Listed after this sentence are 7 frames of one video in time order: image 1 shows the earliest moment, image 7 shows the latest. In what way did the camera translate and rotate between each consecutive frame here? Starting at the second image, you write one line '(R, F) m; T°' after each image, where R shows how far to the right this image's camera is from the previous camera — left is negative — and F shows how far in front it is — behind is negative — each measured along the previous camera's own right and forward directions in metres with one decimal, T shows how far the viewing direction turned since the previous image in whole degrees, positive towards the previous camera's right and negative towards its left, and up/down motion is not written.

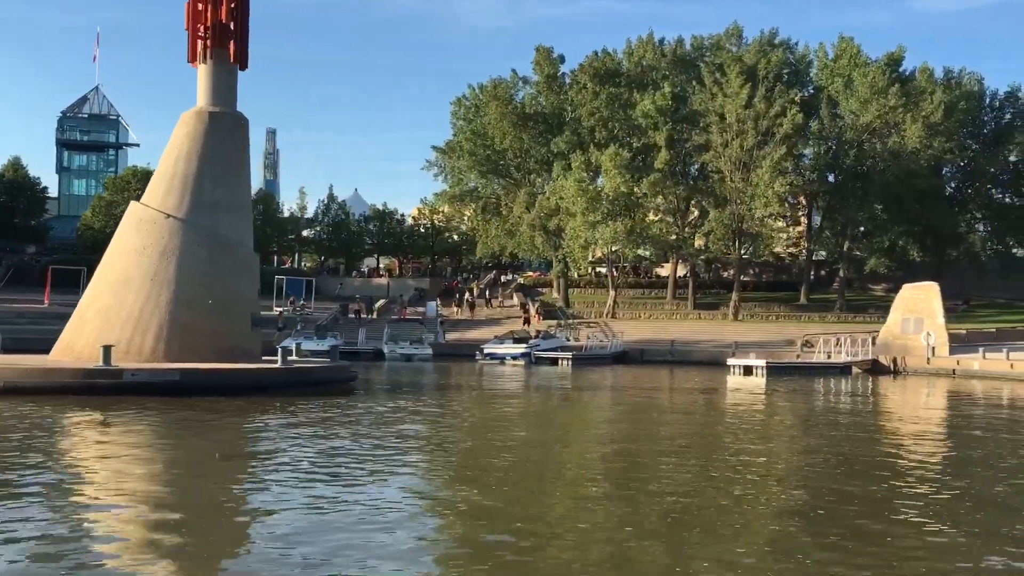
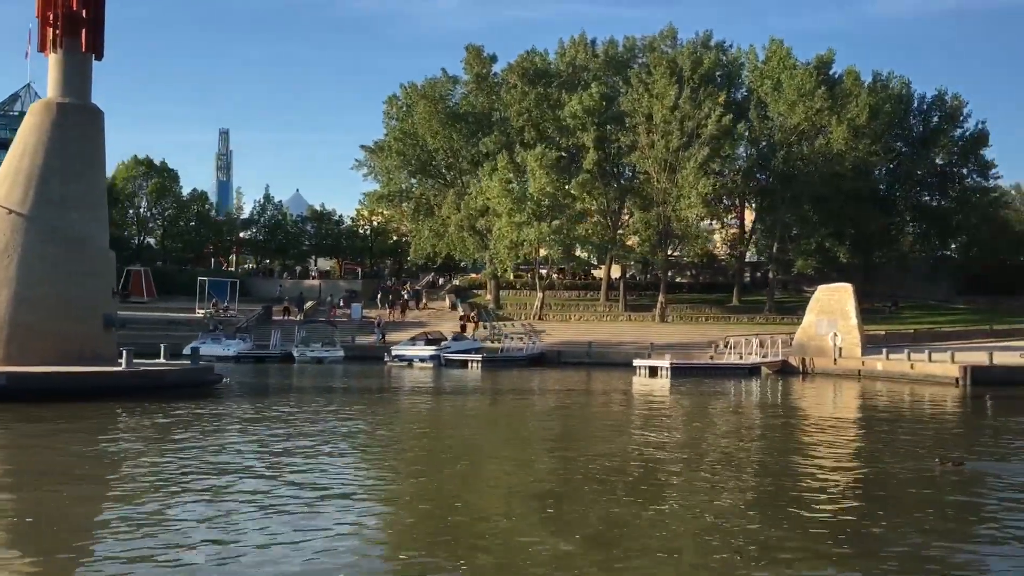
(+2.1, +0.7) m; +3°
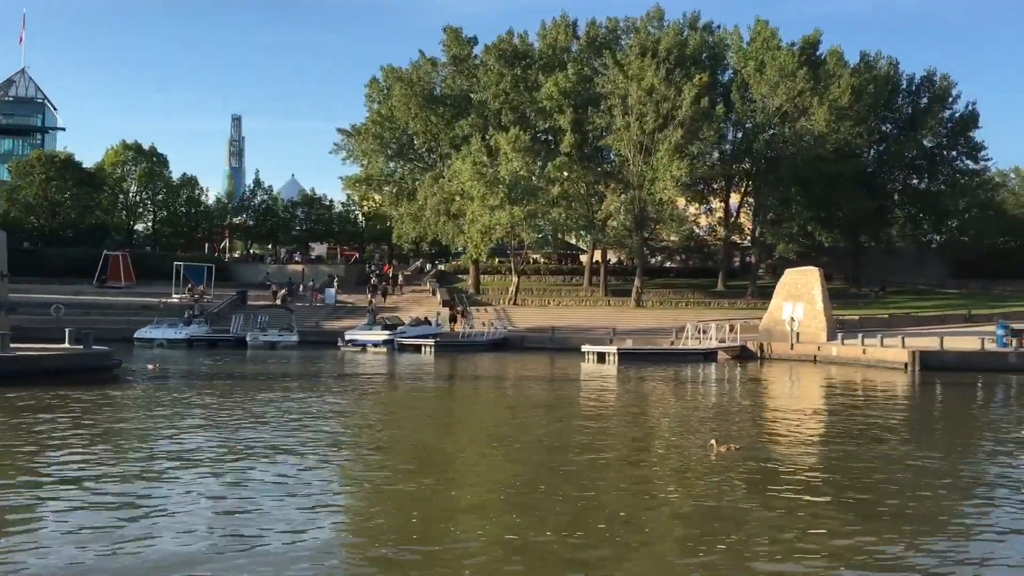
(+2.5, +0.7) m; -1°
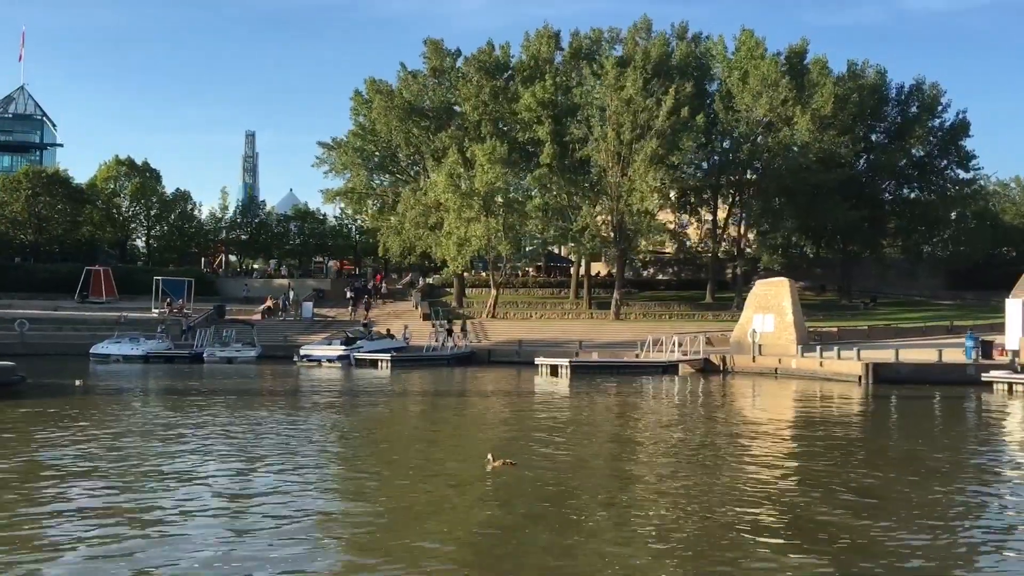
(+2.3, +0.7) m; -1°
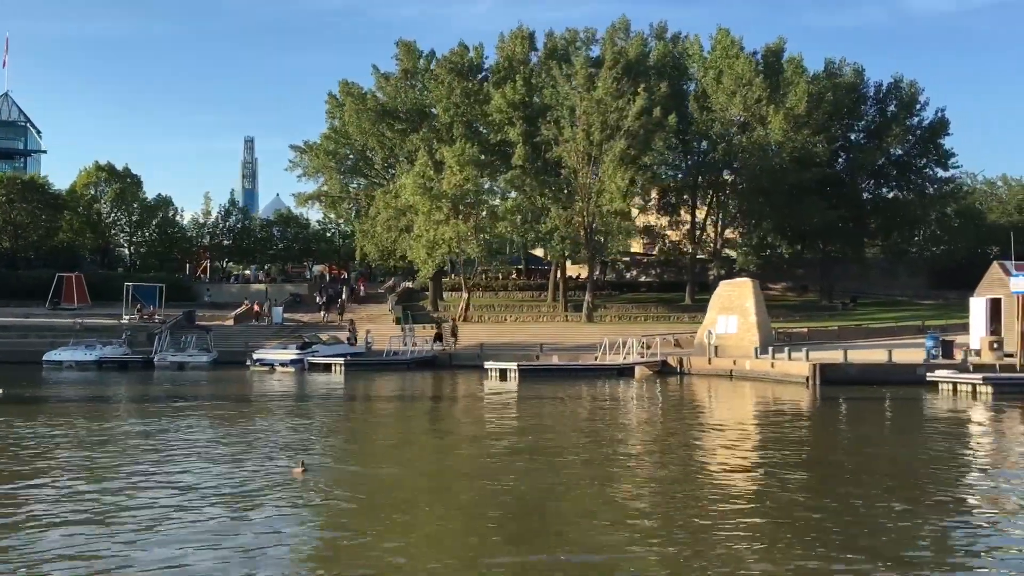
(+1.9, +0.6) m; 0°
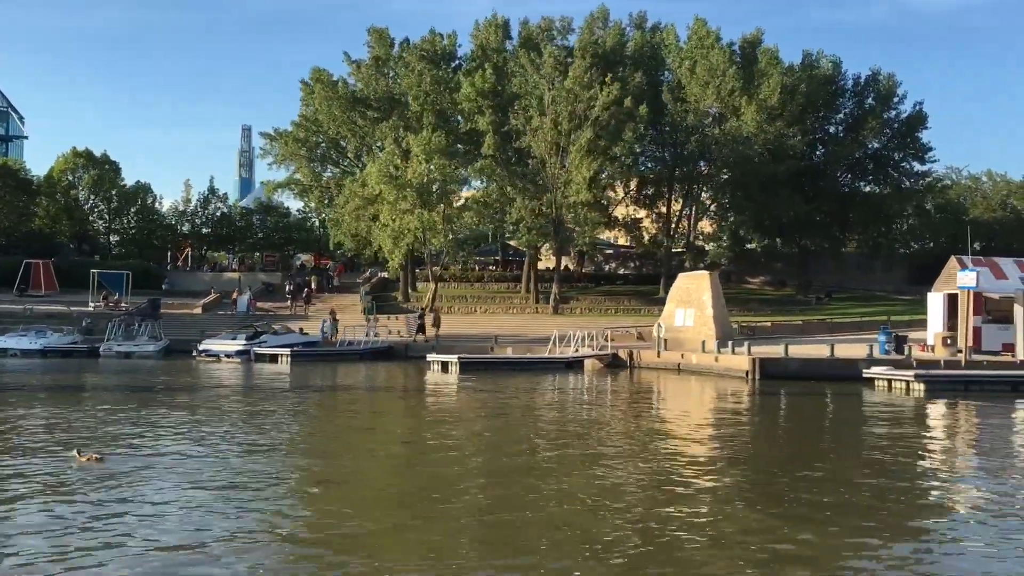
(+1.9, +0.6) m; 0°
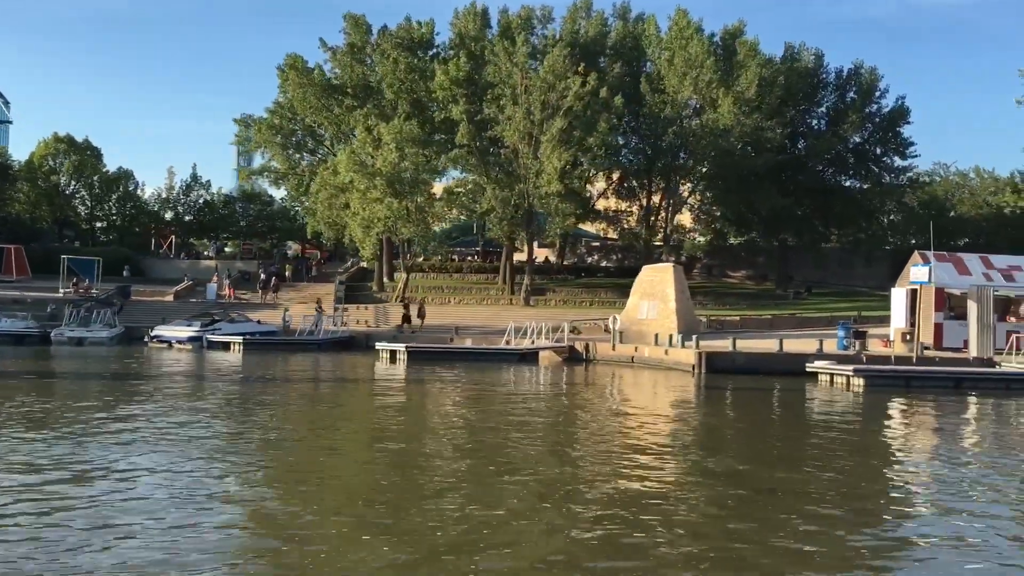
(+1.6, +0.5) m; 0°
